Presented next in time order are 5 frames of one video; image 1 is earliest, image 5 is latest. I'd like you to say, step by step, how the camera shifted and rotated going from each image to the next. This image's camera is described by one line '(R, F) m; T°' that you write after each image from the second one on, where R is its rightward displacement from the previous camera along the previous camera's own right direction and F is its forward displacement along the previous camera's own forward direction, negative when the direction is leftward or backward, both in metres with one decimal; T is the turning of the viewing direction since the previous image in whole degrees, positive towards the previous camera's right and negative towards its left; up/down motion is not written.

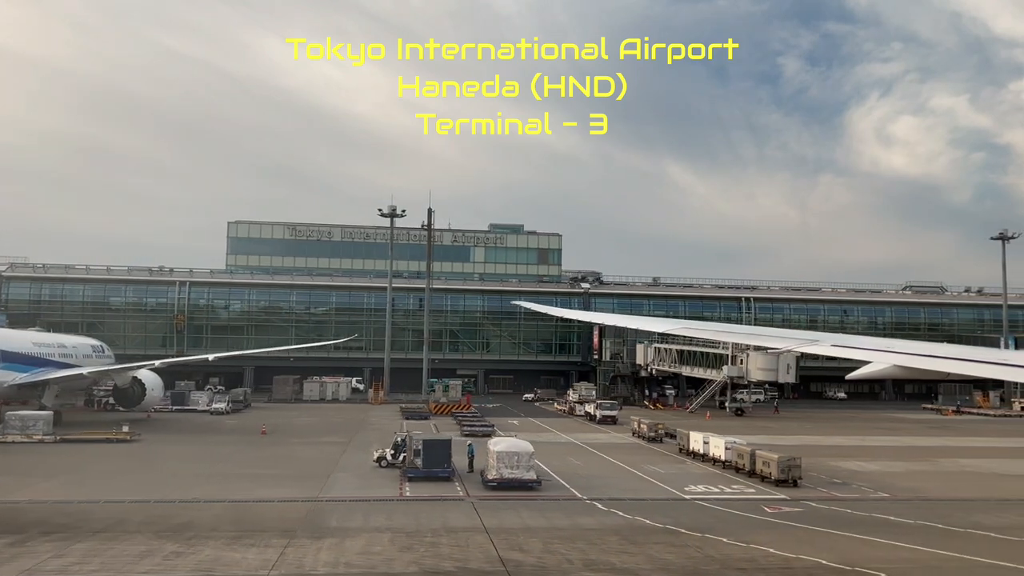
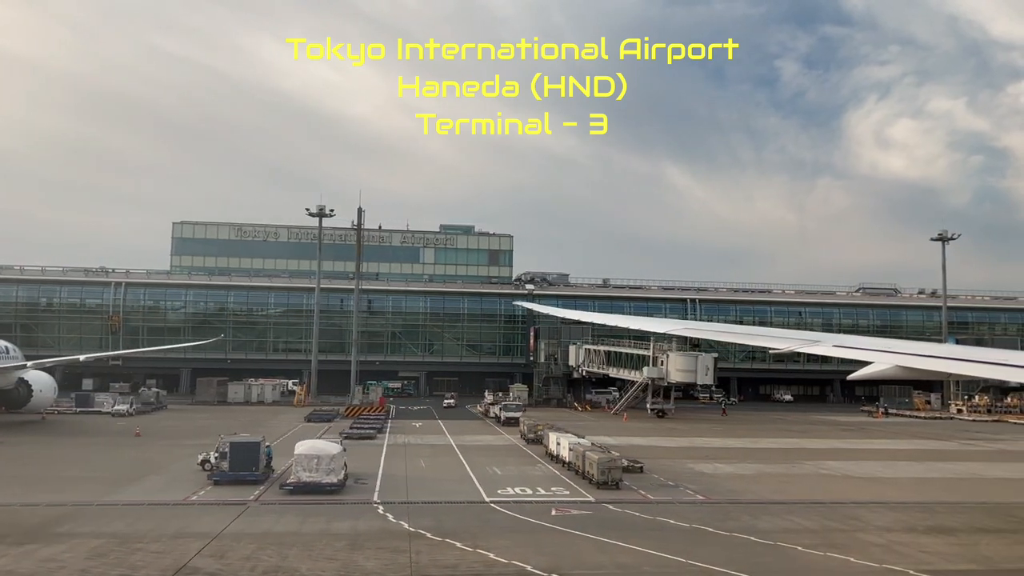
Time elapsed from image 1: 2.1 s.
(+6.6, +0.7) m; +1°
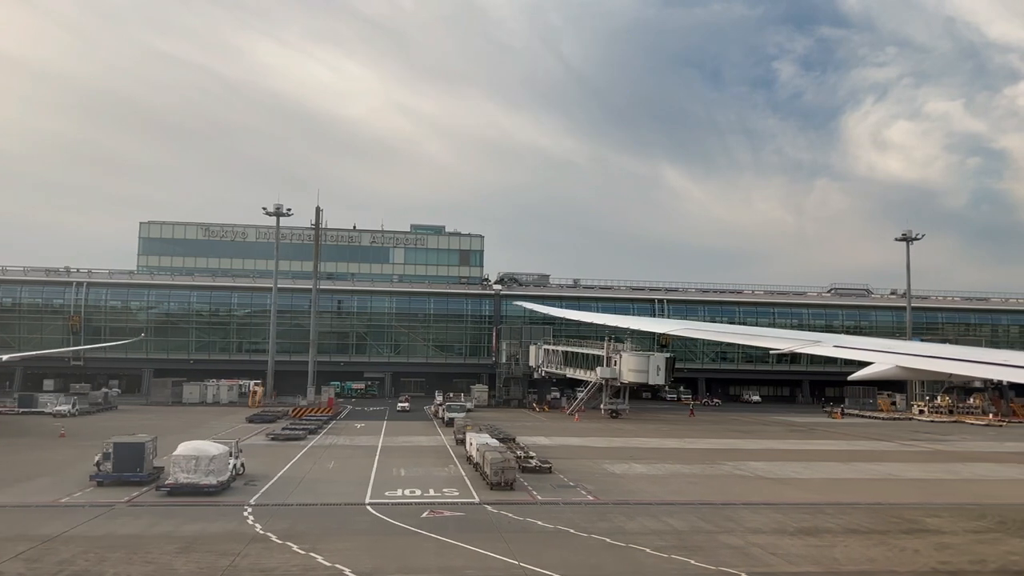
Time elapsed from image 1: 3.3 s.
(+3.7, +0.4) m; 0°
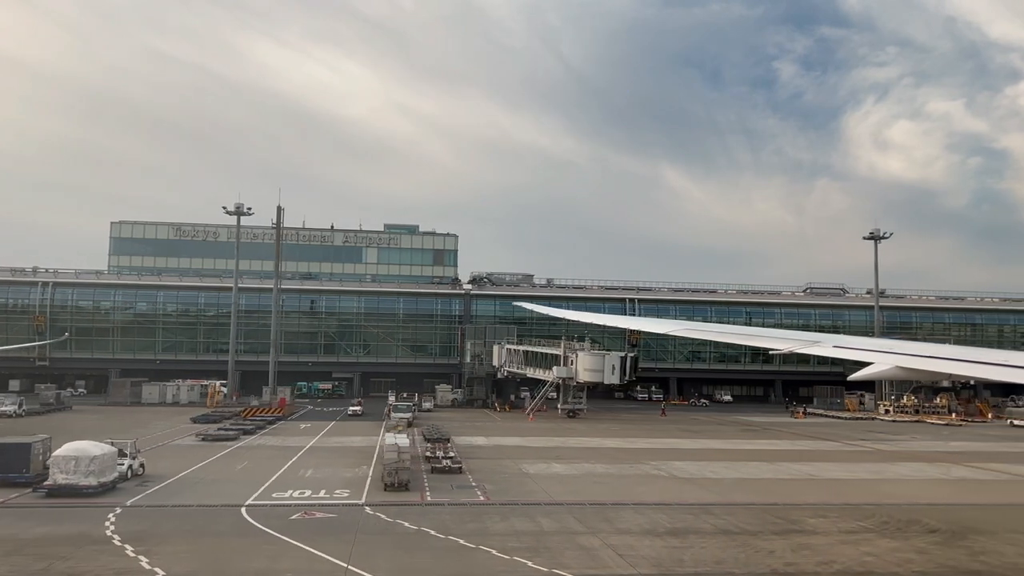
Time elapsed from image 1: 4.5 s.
(+3.7, +0.3) m; 0°
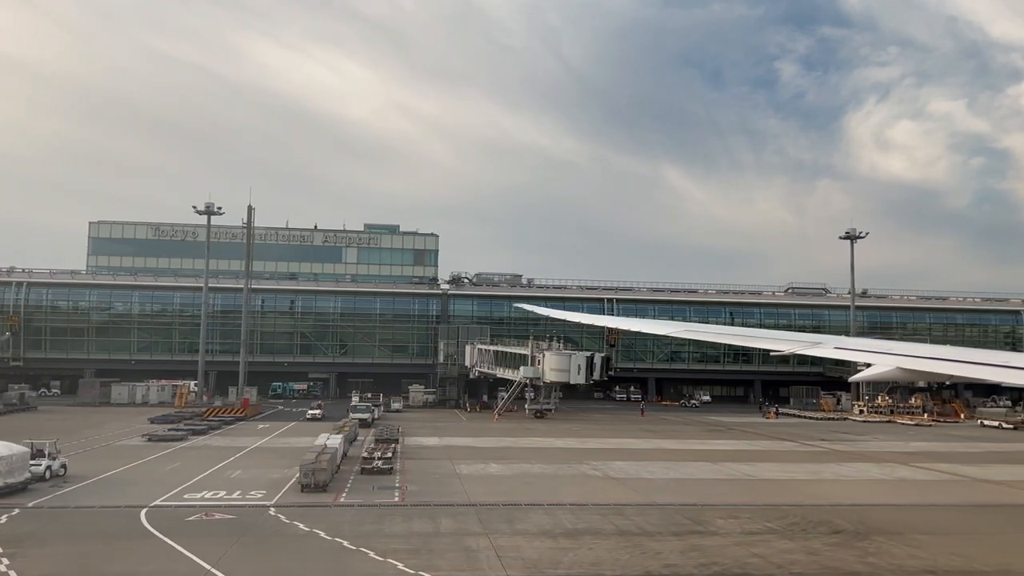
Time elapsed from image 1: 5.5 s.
(+2.8, +0.2) m; 0°
